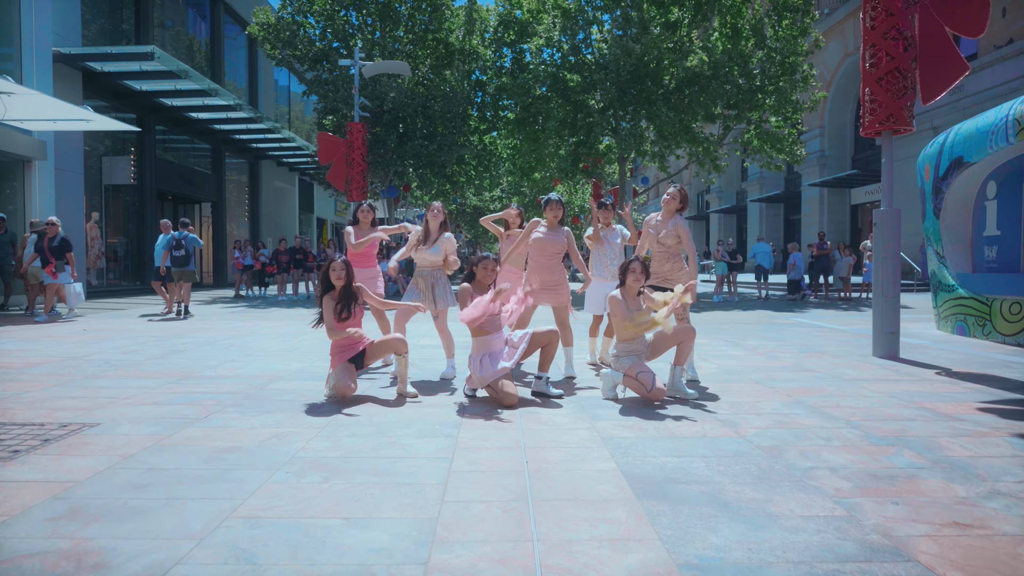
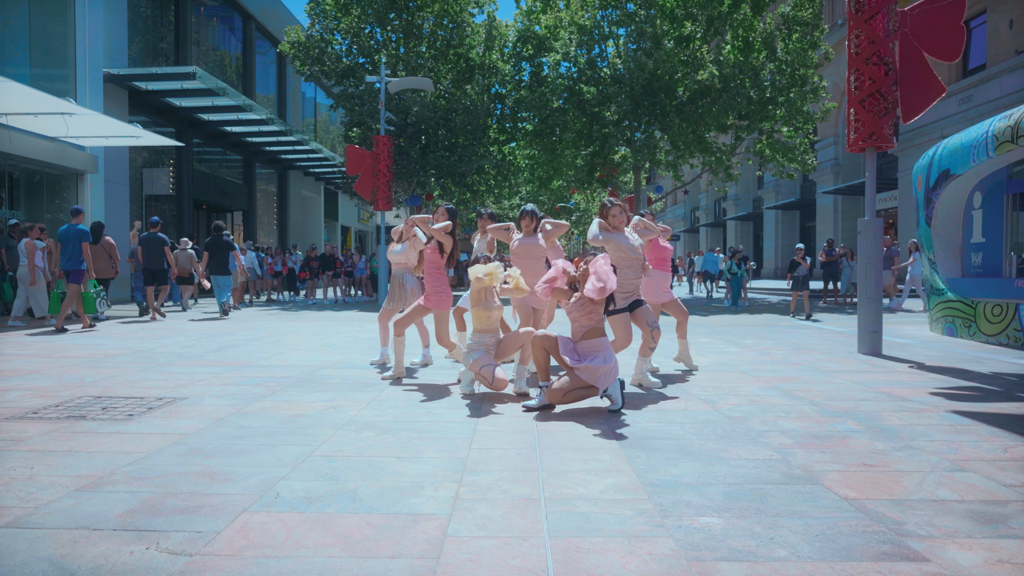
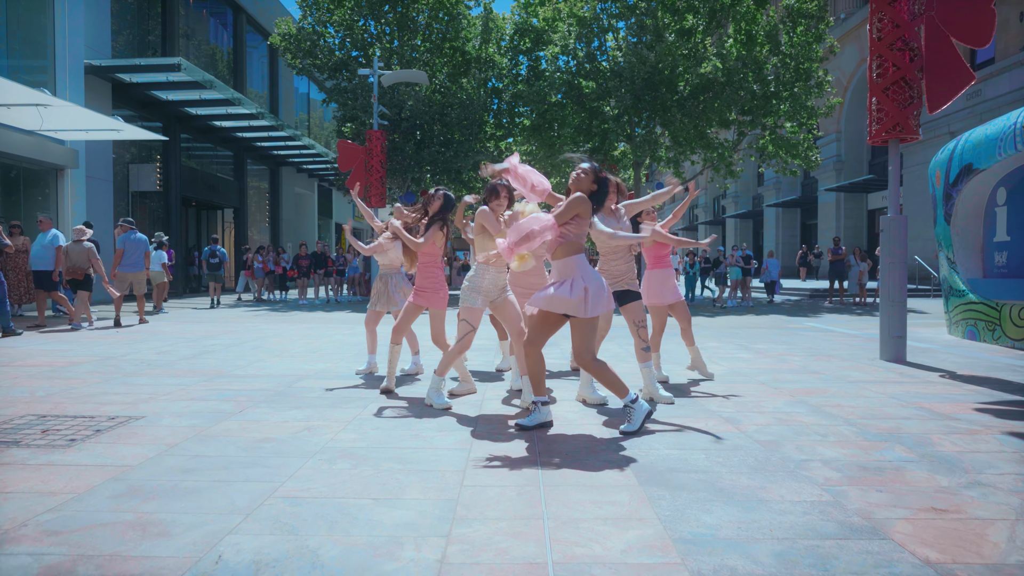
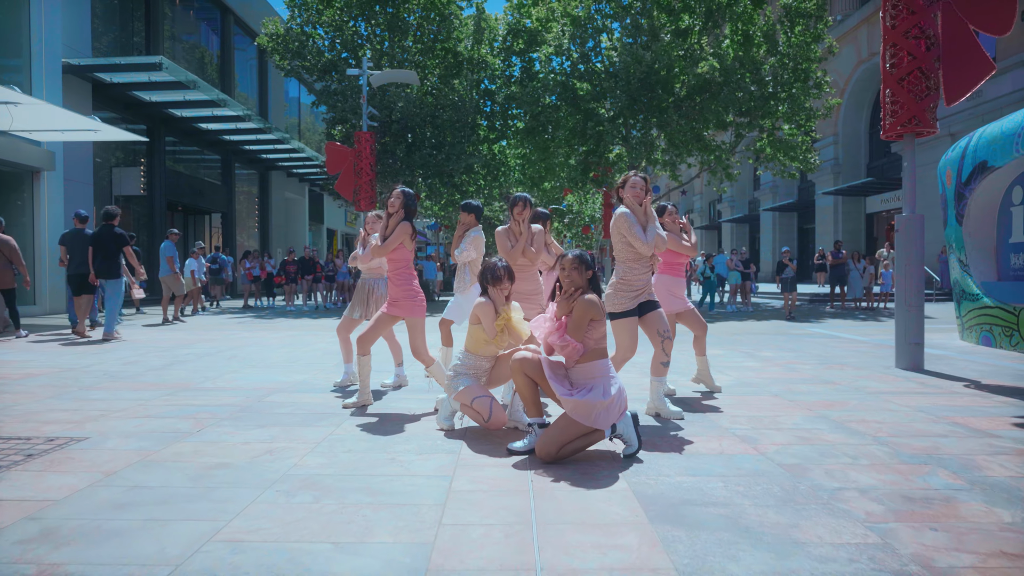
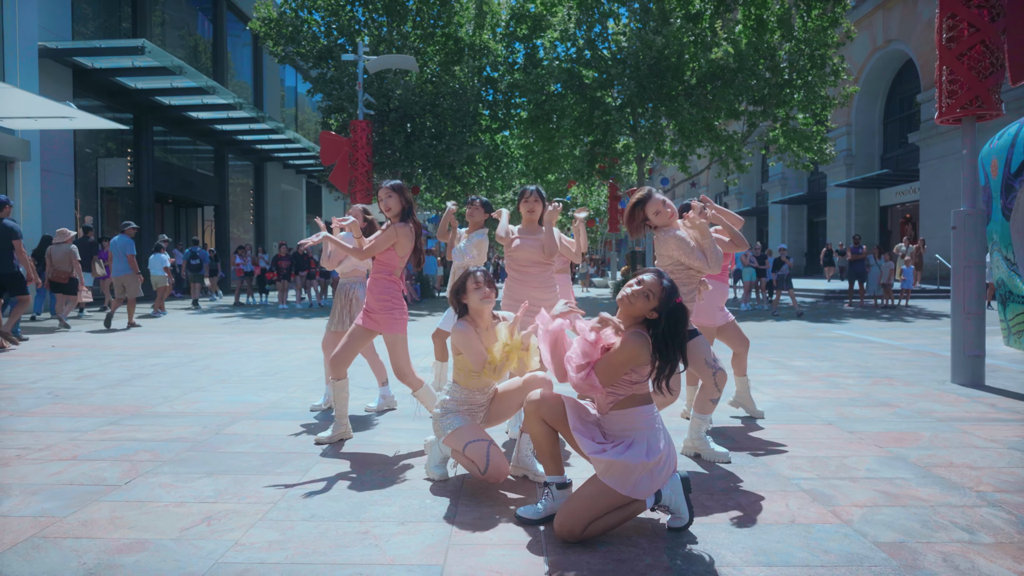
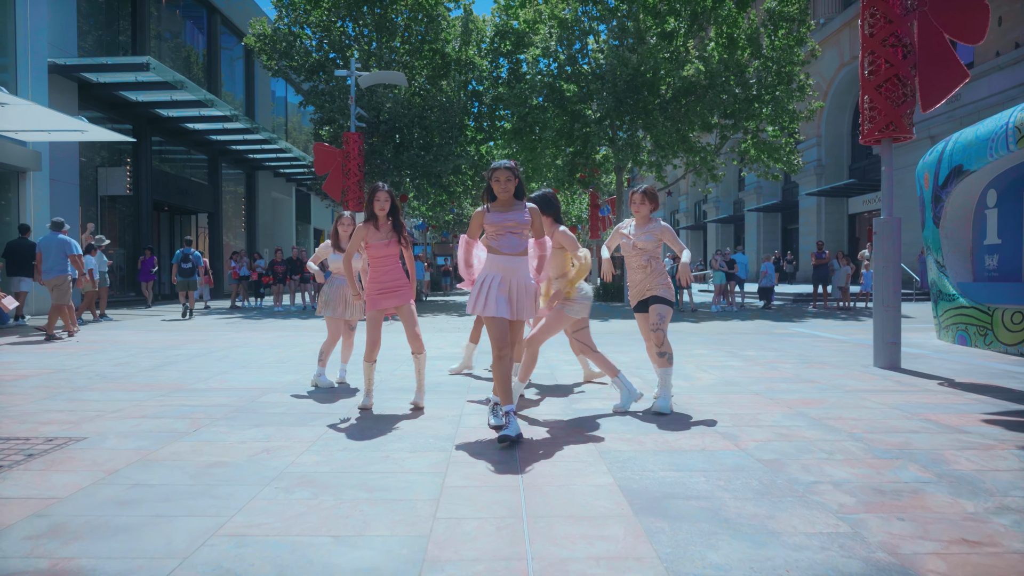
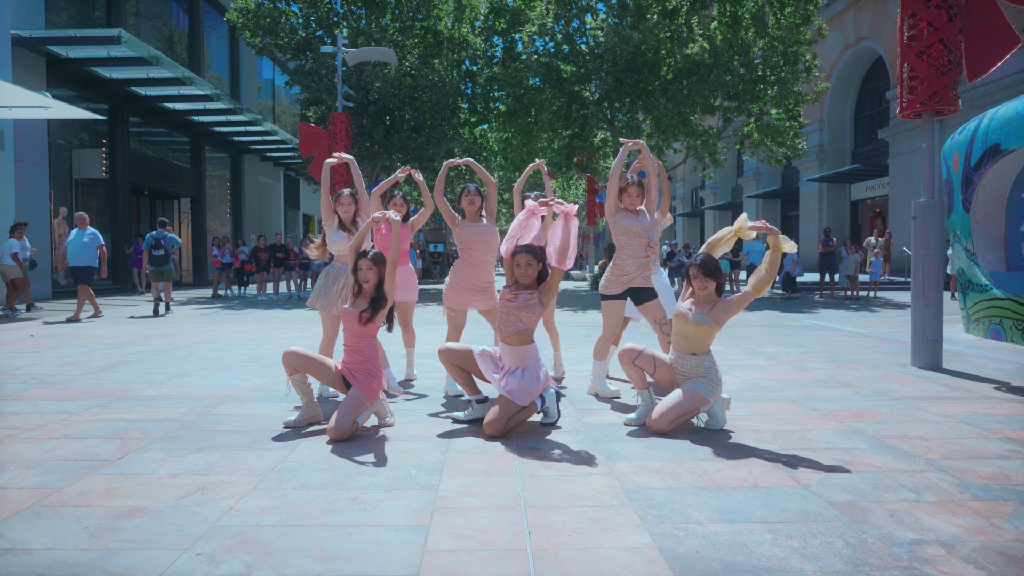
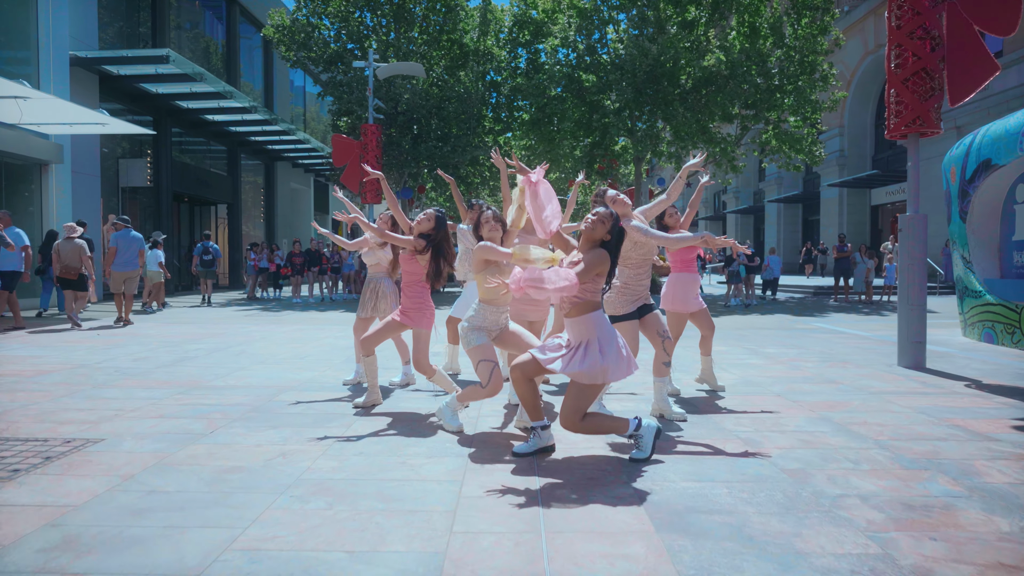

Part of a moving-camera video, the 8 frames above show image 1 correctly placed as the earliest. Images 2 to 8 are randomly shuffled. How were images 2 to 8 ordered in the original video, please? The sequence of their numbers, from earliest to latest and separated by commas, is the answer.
7, 6, 3, 8, 5, 4, 2
